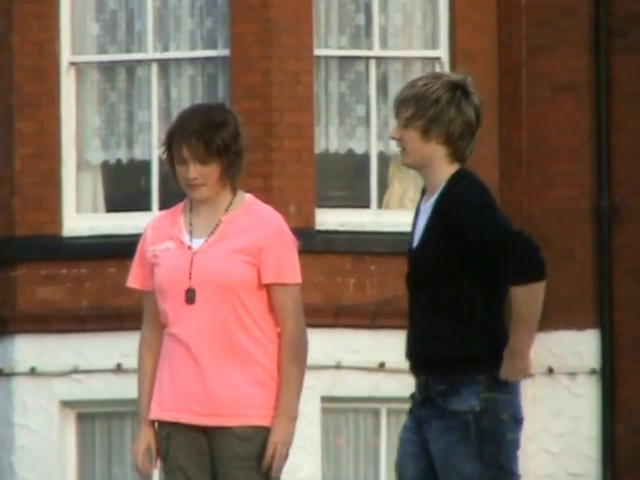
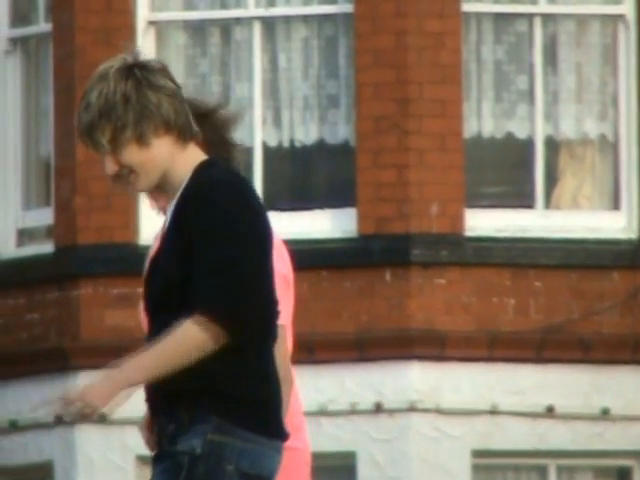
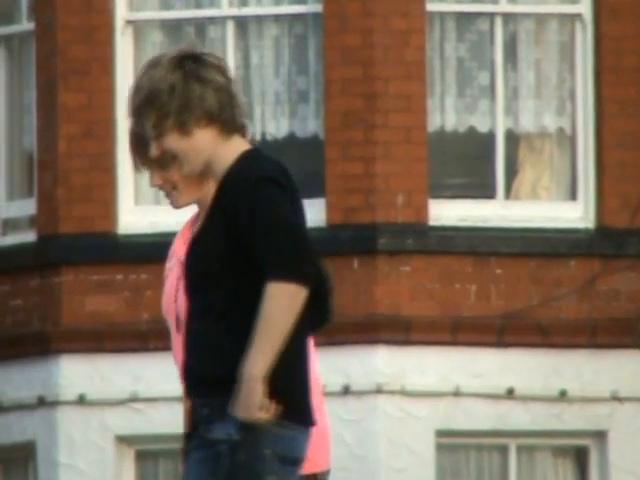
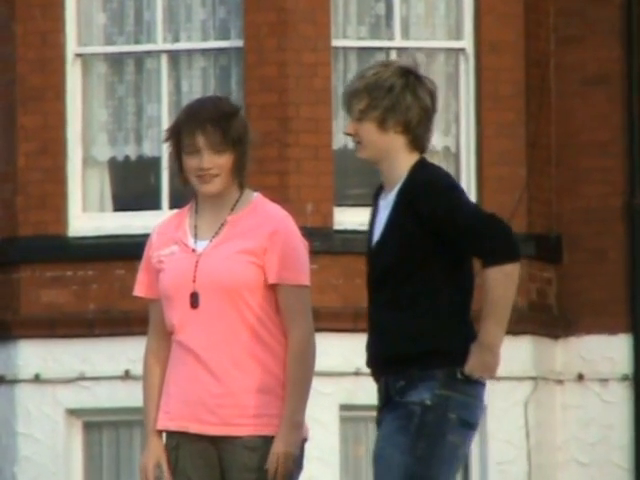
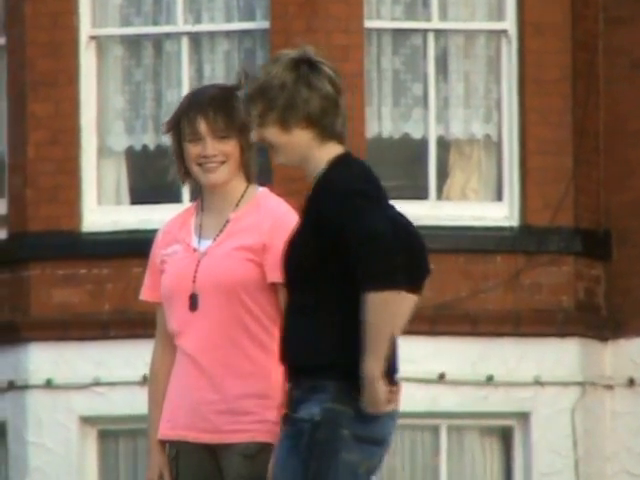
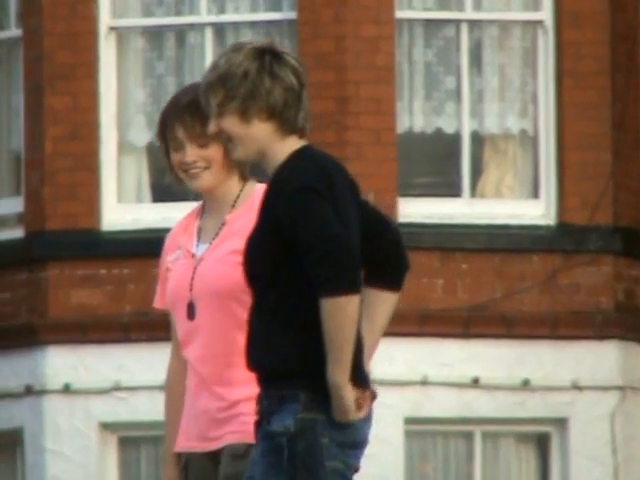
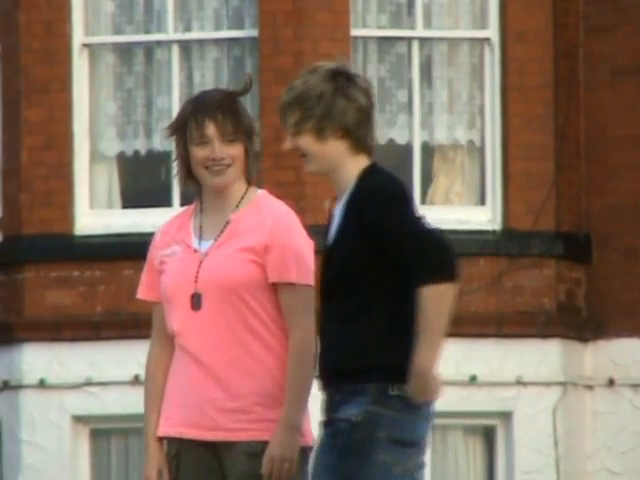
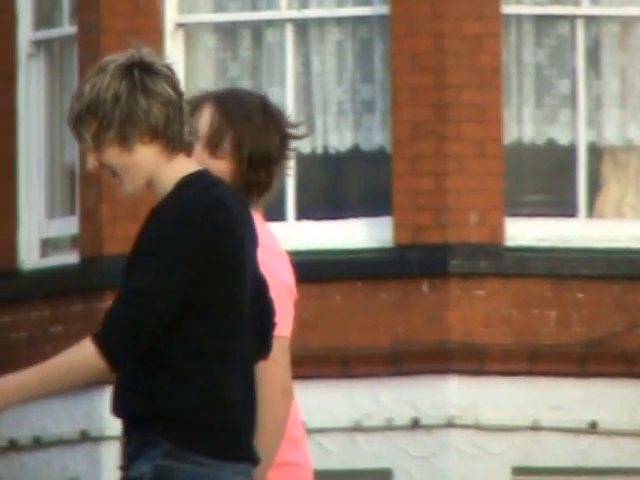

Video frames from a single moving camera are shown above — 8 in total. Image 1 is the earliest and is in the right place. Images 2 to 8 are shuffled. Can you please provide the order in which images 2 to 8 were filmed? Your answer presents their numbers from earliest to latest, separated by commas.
4, 7, 5, 6, 3, 2, 8
